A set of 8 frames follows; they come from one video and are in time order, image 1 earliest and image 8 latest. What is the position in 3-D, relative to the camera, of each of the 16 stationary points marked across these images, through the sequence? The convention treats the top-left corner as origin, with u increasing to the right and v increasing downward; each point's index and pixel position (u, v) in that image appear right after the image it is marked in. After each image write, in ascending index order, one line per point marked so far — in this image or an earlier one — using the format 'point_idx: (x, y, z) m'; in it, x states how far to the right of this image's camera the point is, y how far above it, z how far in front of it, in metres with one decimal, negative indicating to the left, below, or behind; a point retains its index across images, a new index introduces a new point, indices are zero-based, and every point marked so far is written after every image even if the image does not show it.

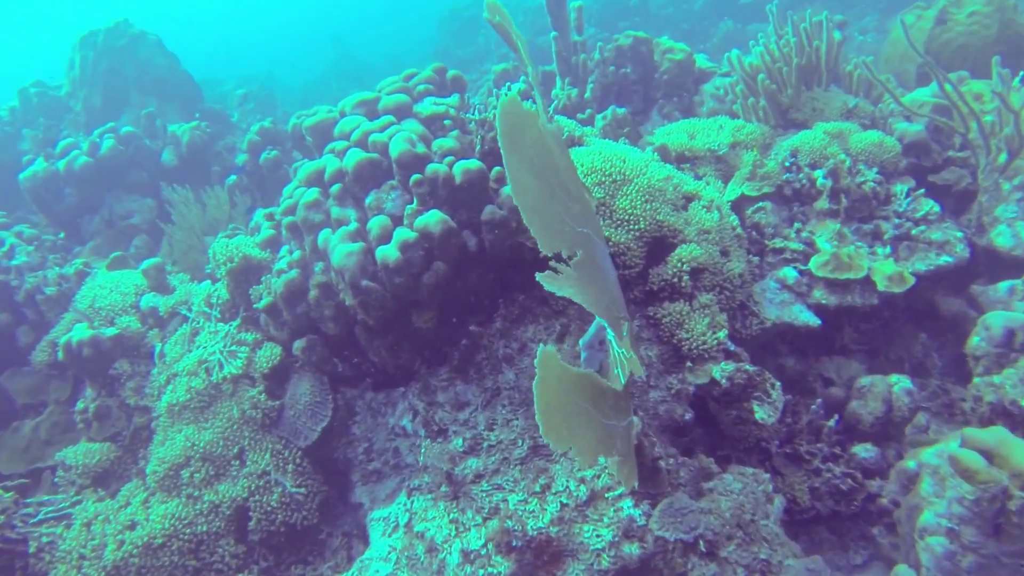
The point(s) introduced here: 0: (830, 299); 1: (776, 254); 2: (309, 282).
0: (+1.8, -0.1, +4.2) m
1: (+1.6, +0.2, +4.5) m
2: (-1.0, 0.0, +3.7) m
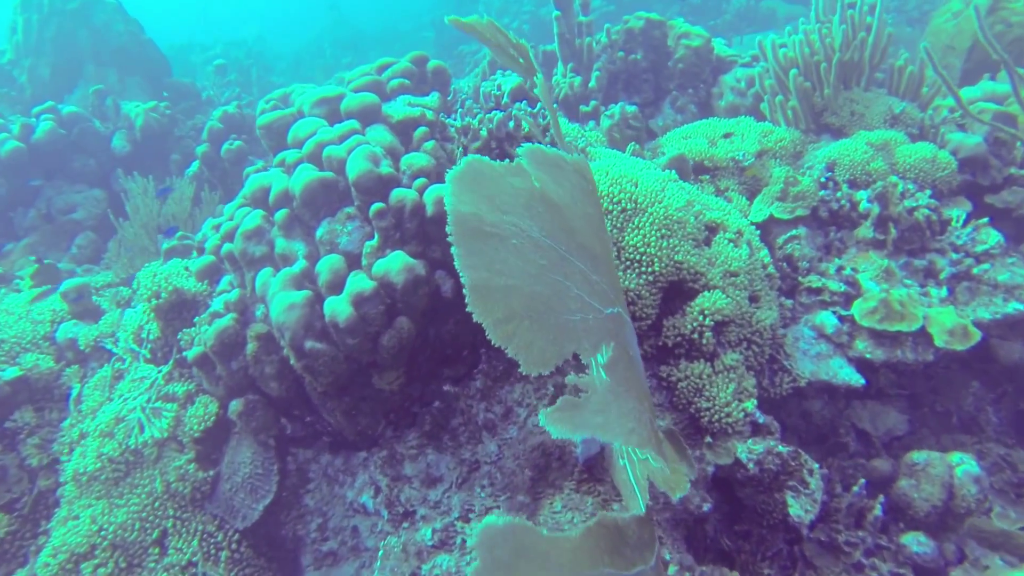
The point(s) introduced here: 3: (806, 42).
0: (+1.7, -0.3, +3.5) m
1: (+1.5, 0.0, +3.8) m
2: (-1.1, -0.2, +3.0) m
3: (+2.1, +1.7, +5.3) m
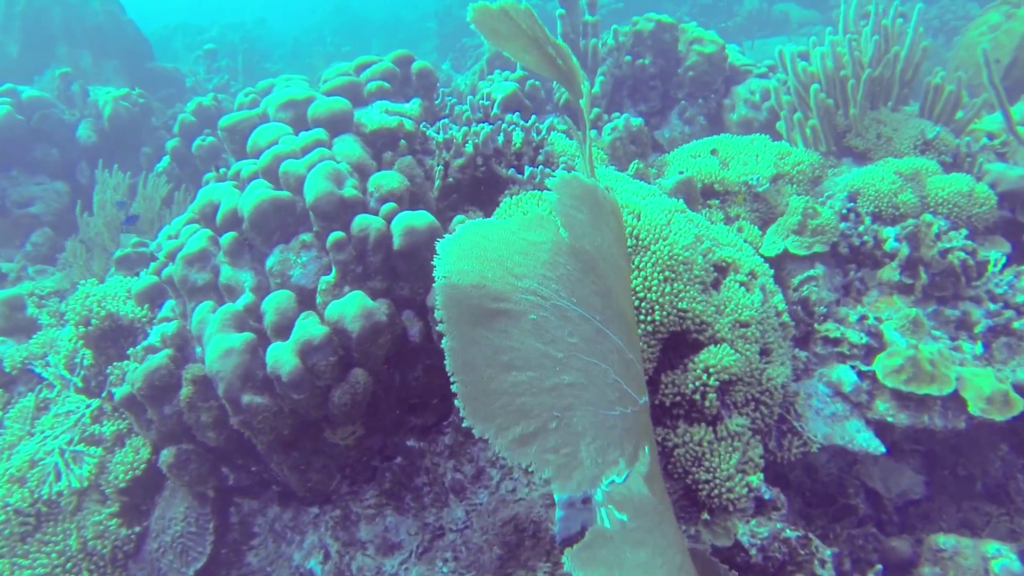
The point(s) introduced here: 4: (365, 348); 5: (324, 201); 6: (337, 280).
0: (+1.6, -0.5, +3.1) m
1: (+1.4, -0.2, +3.4) m
2: (-1.2, -0.3, +2.6) m
3: (+2.1, +1.5, +4.8) m
4: (-0.5, -0.2, +2.4) m
5: (-0.7, +0.3, +2.6) m
6: (-0.6, 0.0, +2.6) m
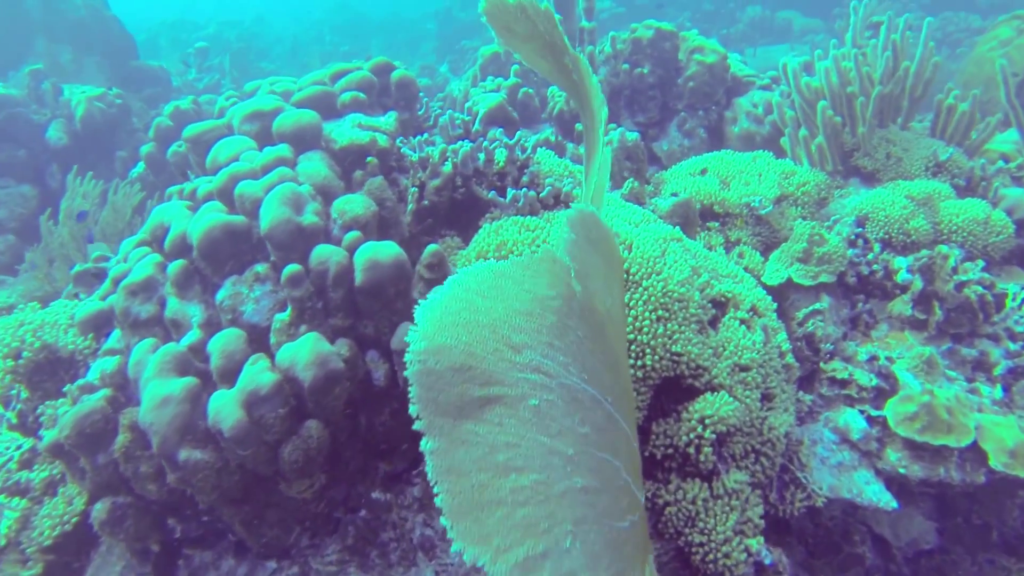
0: (+1.5, -0.7, +2.8) m
1: (+1.3, -0.4, +3.1) m
2: (-1.3, -0.4, +2.4) m
3: (+2.0, +1.3, +4.6) m
4: (-0.6, -0.3, +2.2) m
5: (-0.7, +0.2, +2.3) m
6: (-0.7, -0.1, +2.3) m
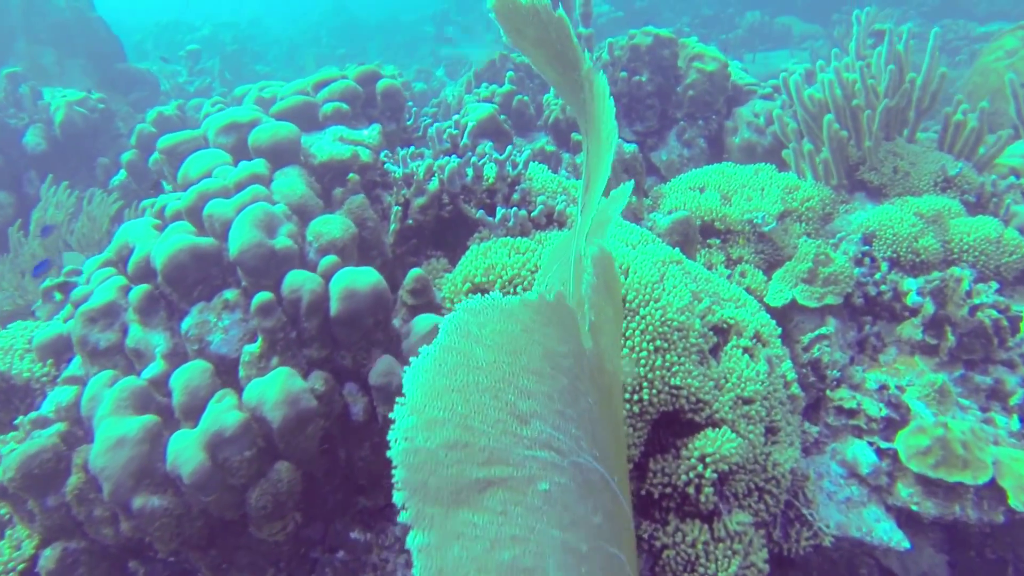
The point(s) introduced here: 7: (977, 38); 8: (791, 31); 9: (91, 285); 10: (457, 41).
0: (+1.5, -0.8, +2.7) m
1: (+1.3, -0.5, +2.9) m
2: (-1.3, -0.5, +2.2) m
3: (+2.0, +1.2, +4.4) m
4: (-0.6, -0.4, +2.0) m
5: (-0.8, +0.1, +2.2) m
6: (-0.7, -0.2, +2.2) m
7: (+8.1, +4.4, +13.0) m
8: (+5.7, +5.3, +15.2) m
9: (-1.4, 0.0, +2.5) m
10: (-1.4, +6.3, +18.8) m
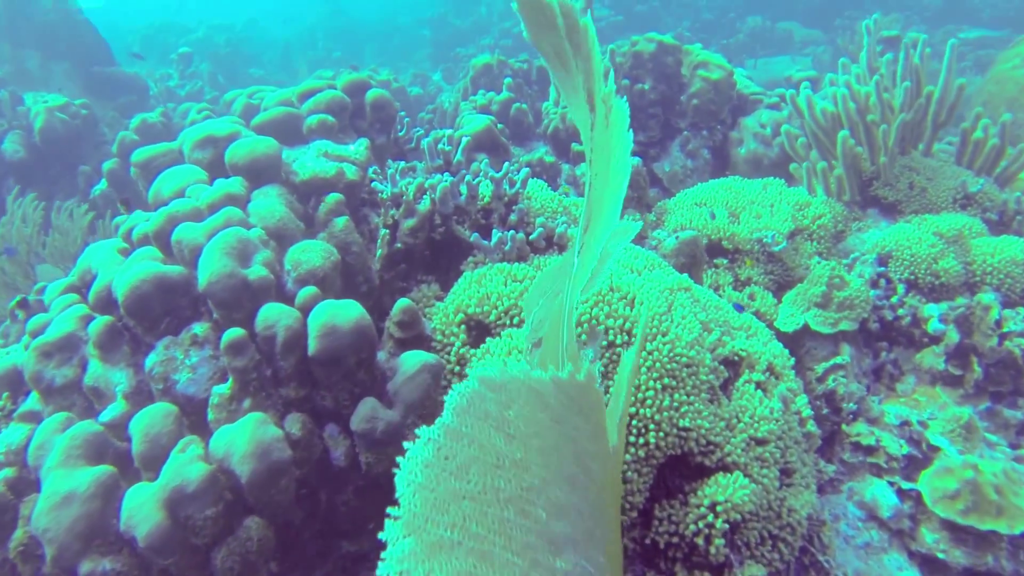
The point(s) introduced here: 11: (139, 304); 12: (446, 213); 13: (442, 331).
0: (+1.5, -0.9, +2.5) m
1: (+1.3, -0.6, +2.8) m
2: (-1.3, -0.6, +2.0) m
3: (+2.0, +1.1, +4.2) m
4: (-0.6, -0.5, +1.8) m
5: (-0.8, 0.0, +2.0) m
6: (-0.7, -0.3, +2.0) m
7: (+8.1, +4.2, +12.8) m
8: (+5.7, +5.1, +15.1) m
9: (-1.5, -0.1, +2.4) m
10: (-1.4, +6.1, +18.7) m
11: (-1.0, 0.0, +2.0) m
12: (-0.2, +0.3, +2.6) m
13: (-0.2, -0.1, +2.3) m
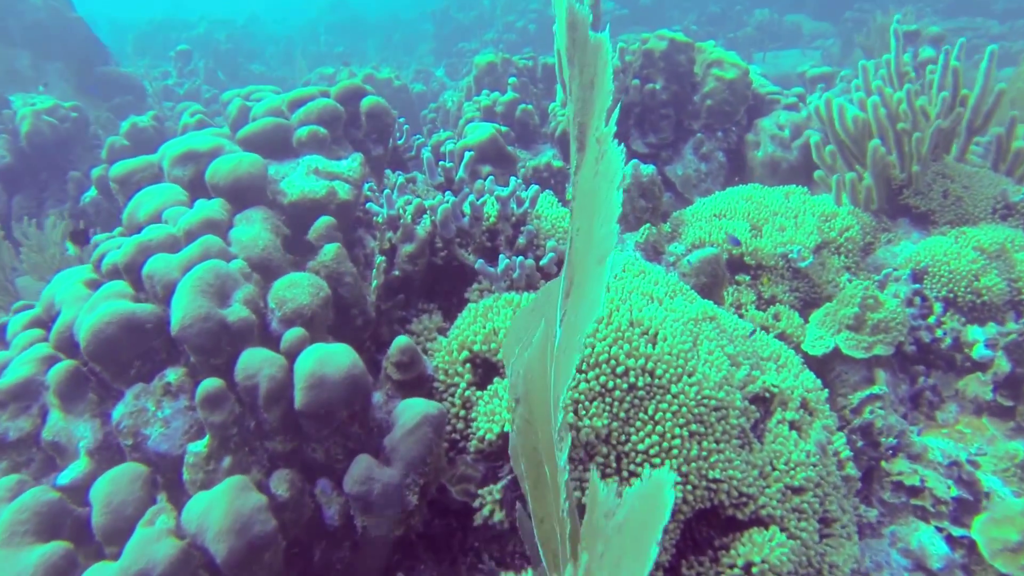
0: (+1.5, -1.0, +2.3) m
1: (+1.3, -0.7, +2.5) m
2: (-1.3, -0.7, +1.8) m
3: (+2.0, +1.1, +4.0) m
4: (-0.6, -0.6, +1.6) m
5: (-0.8, -0.1, +1.8) m
6: (-0.7, -0.4, +1.7) m
7: (+8.2, +4.3, +12.5) m
8: (+5.8, +5.2, +14.8) m
9: (-1.4, -0.2, +2.1) m
10: (-1.4, +6.2, +18.4) m
11: (-1.0, -0.1, +1.8) m
12: (-0.2, +0.2, +2.4) m
13: (-0.2, -0.2, +2.1) m
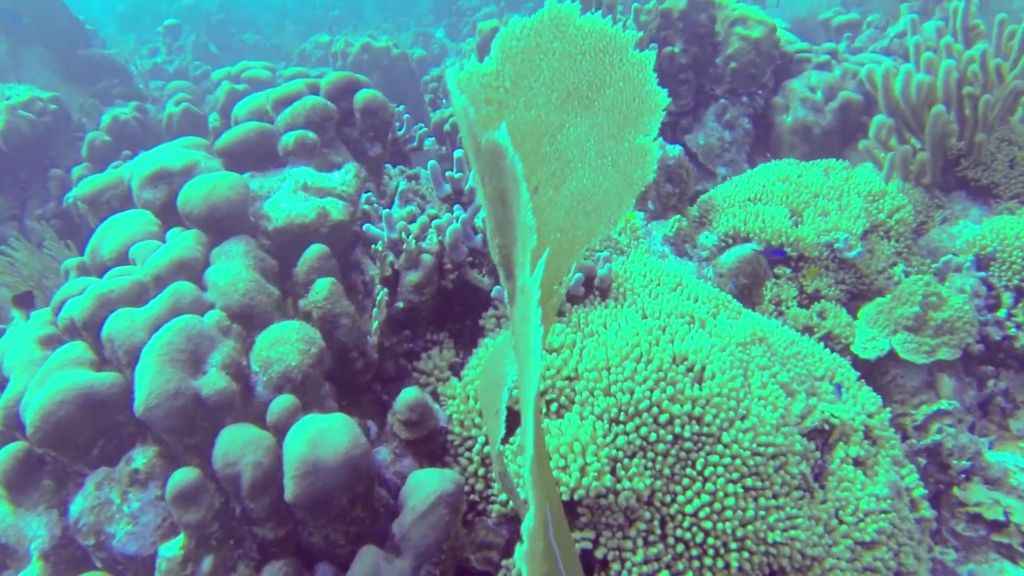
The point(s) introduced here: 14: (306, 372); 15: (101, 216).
0: (+1.6, -1.0, +2.0) m
1: (+1.4, -0.7, +2.2) m
2: (-1.2, -0.9, +1.5) m
3: (+2.0, +1.2, +3.6) m
4: (-0.5, -0.7, +1.3) m
5: (-0.7, -0.2, +1.5) m
6: (-0.6, -0.5, +1.5) m
7: (+8.2, +5.1, +11.8) m
8: (+5.8, +6.0, +14.0) m
9: (-1.4, -0.3, +1.9) m
10: (-1.3, +7.0, +17.7) m
11: (-0.9, -0.3, +1.5) m
12: (-0.1, +0.1, +2.0) m
13: (-0.1, -0.3, +1.8) m
14: (-0.4, -0.2, +1.7) m
15: (-1.4, +0.2, +2.5) m
